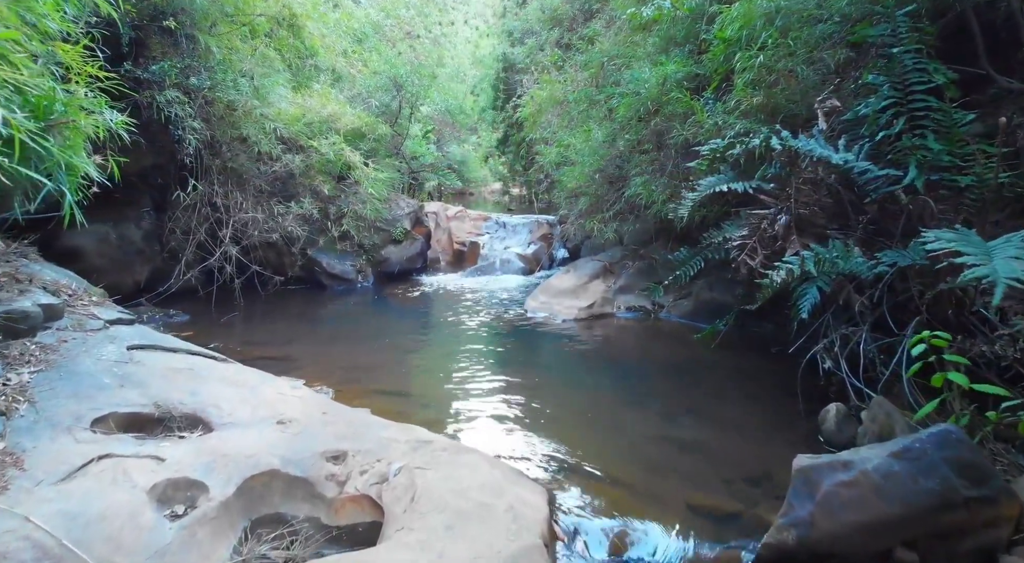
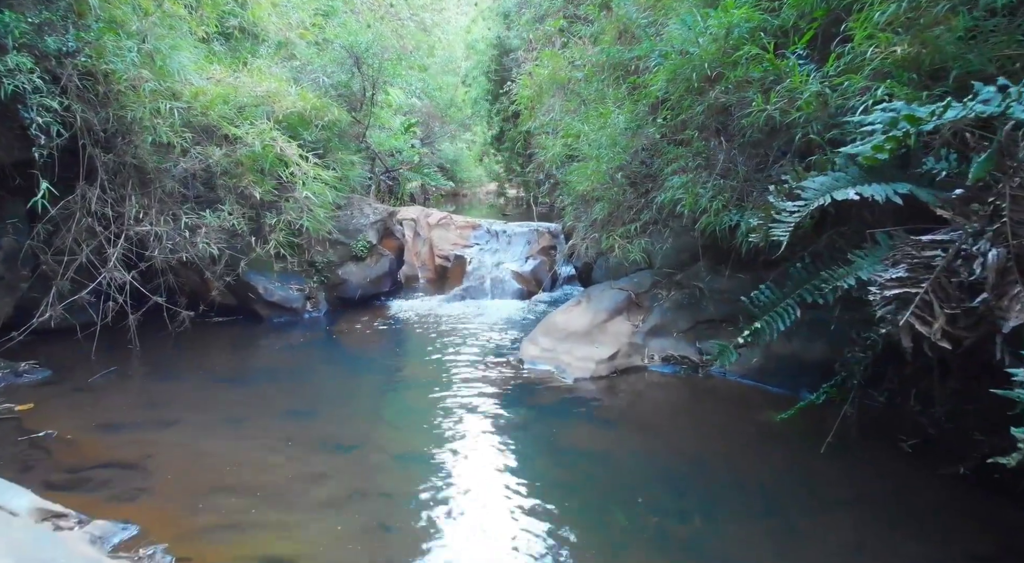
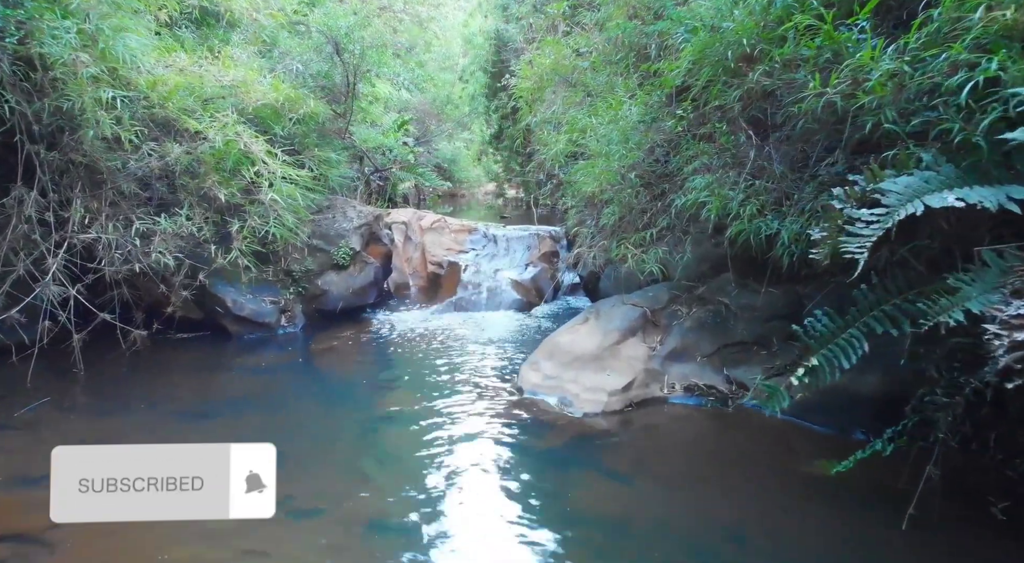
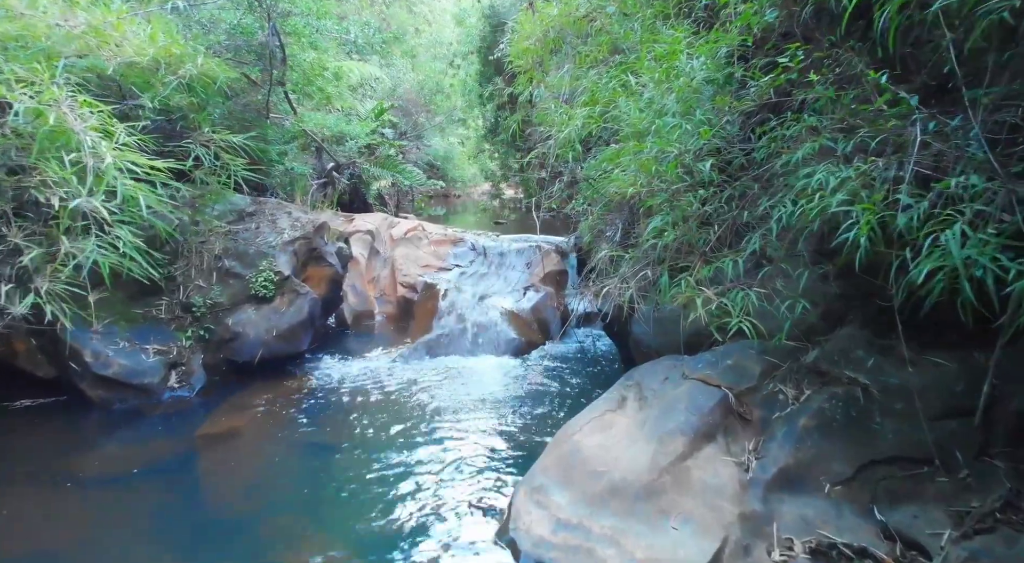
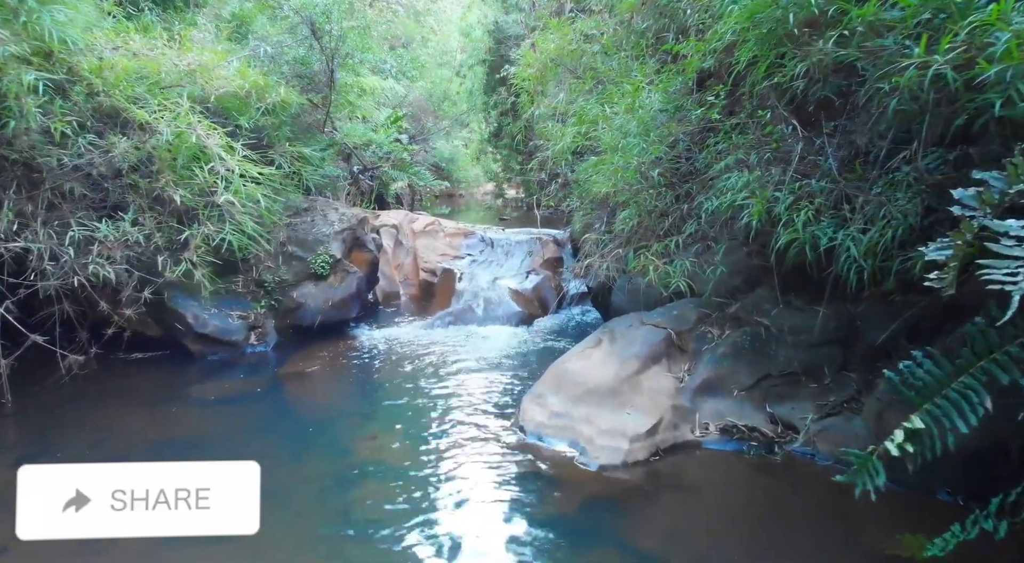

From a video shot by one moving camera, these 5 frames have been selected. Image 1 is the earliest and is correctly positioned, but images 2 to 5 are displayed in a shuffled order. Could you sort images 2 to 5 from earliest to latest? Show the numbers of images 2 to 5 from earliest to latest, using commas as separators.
2, 3, 5, 4
